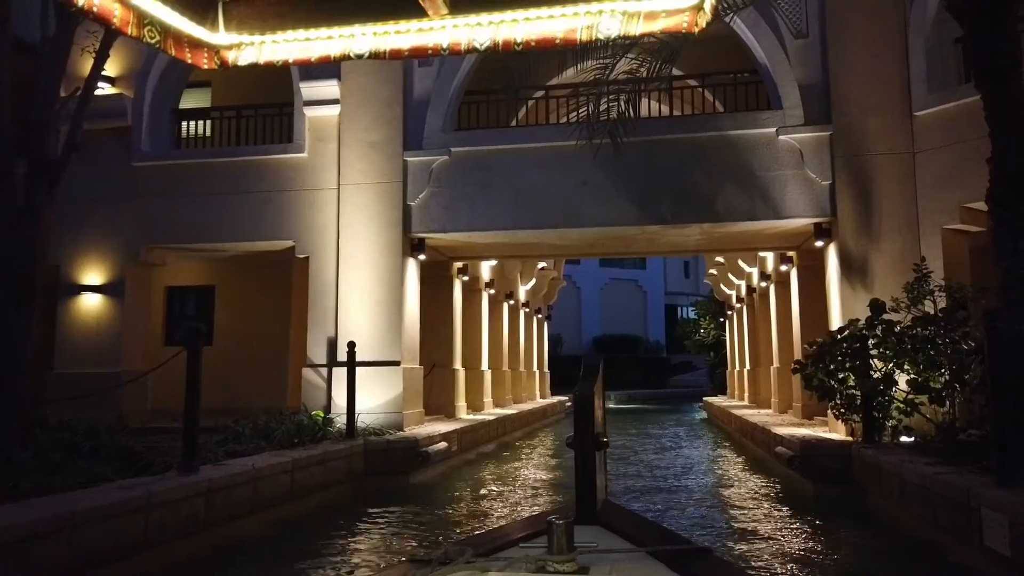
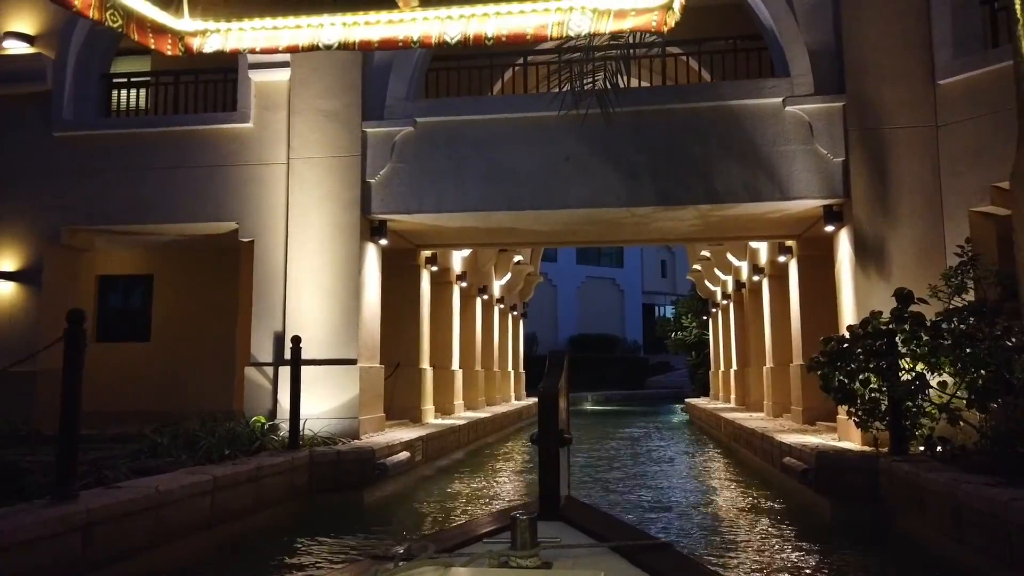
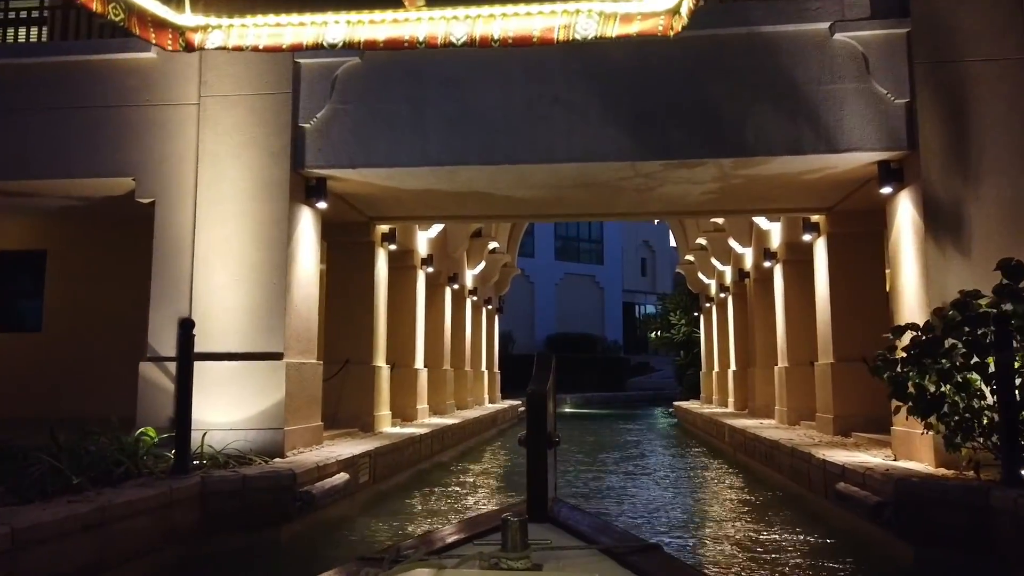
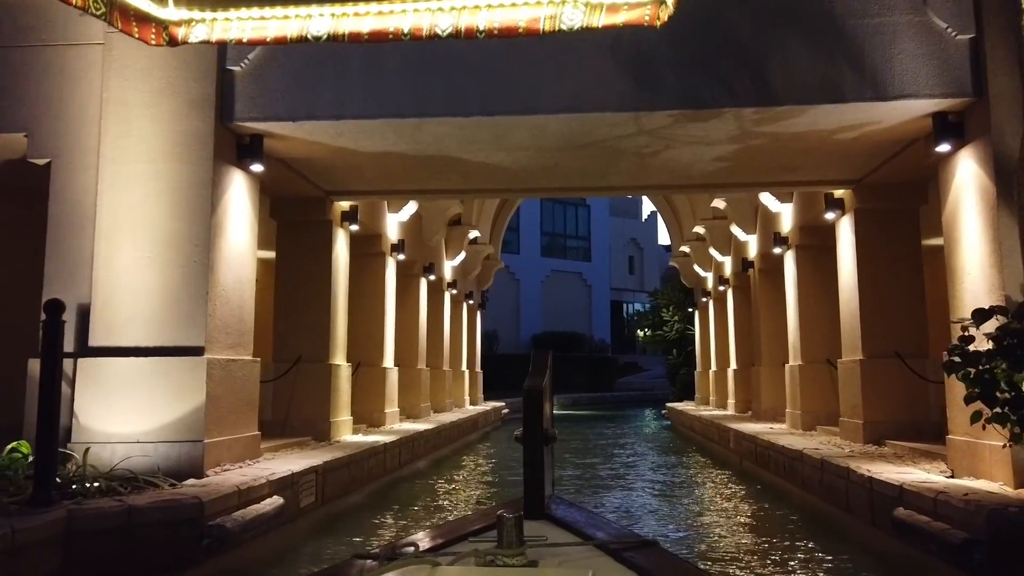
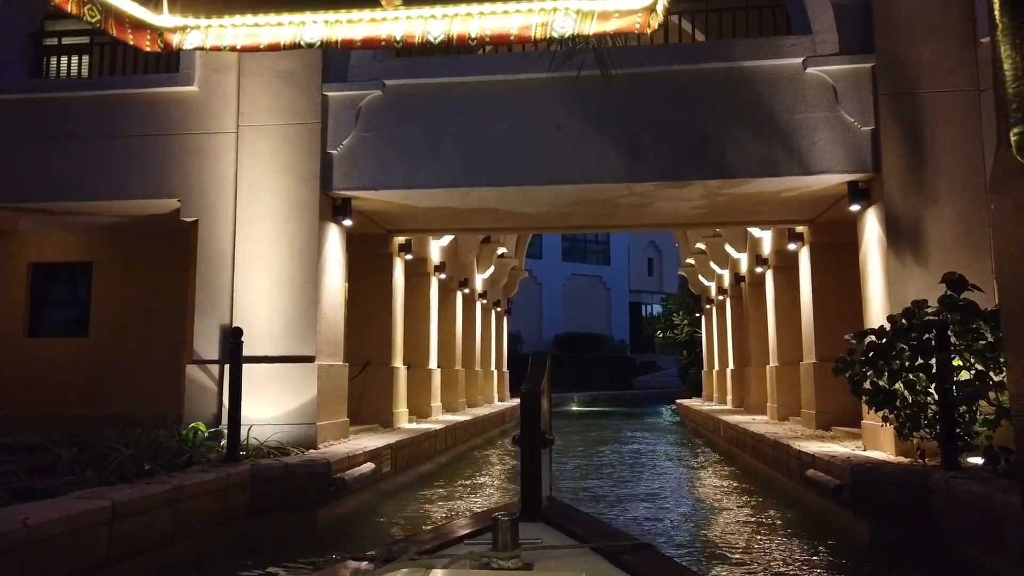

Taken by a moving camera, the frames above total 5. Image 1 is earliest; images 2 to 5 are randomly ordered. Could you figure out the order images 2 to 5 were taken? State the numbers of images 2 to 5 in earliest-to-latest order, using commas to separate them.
2, 5, 3, 4
